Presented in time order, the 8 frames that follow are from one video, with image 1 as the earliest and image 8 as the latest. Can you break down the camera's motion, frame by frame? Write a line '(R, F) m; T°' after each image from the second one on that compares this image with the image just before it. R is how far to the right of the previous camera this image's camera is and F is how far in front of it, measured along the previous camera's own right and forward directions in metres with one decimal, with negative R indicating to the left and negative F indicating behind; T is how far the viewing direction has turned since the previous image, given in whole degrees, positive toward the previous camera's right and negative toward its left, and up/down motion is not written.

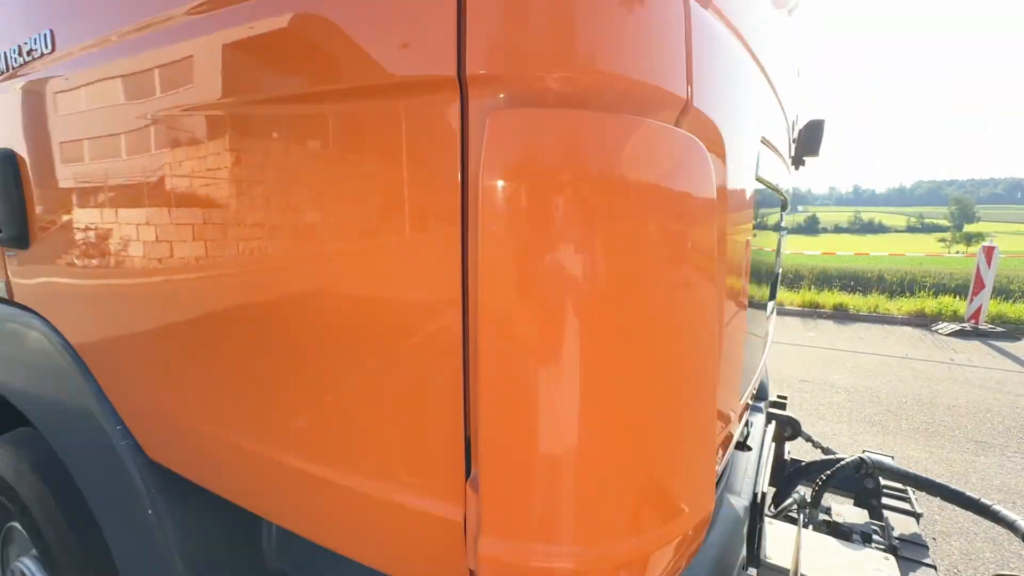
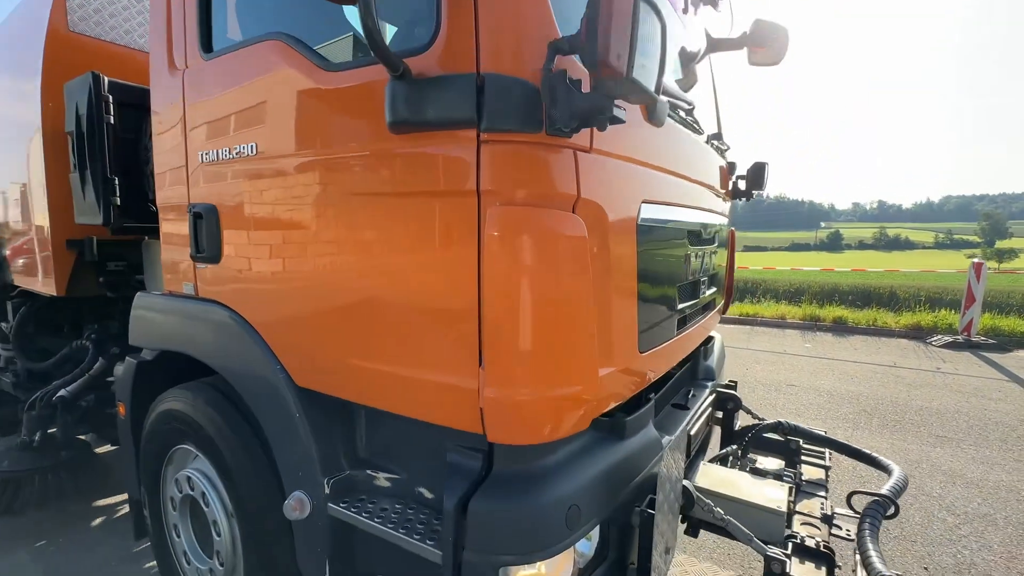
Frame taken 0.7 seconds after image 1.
(+0.1, -0.6) m; -2°
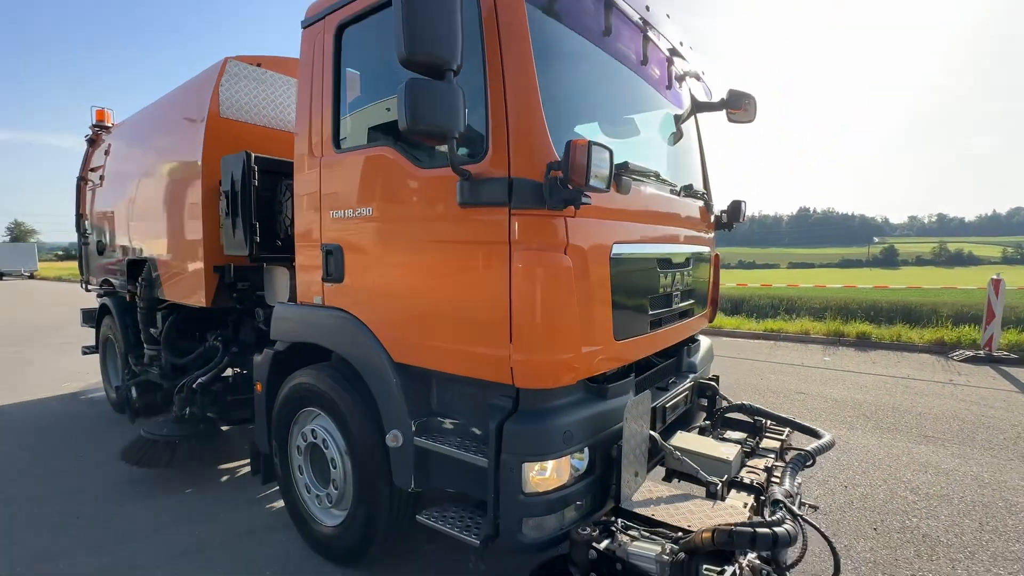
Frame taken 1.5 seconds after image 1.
(+0.1, -0.8) m; -4°
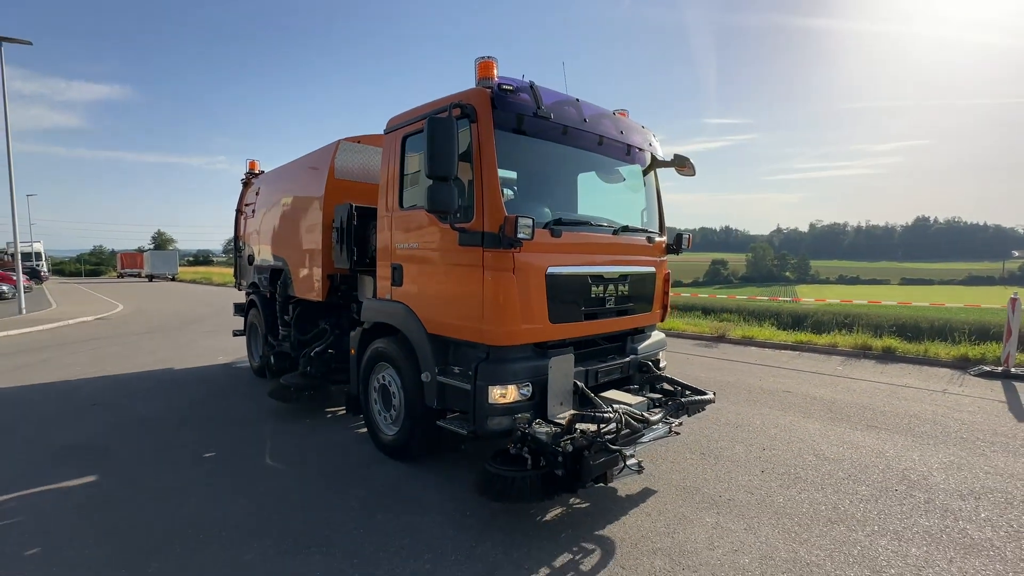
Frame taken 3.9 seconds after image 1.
(+0.8, -1.6) m; -9°
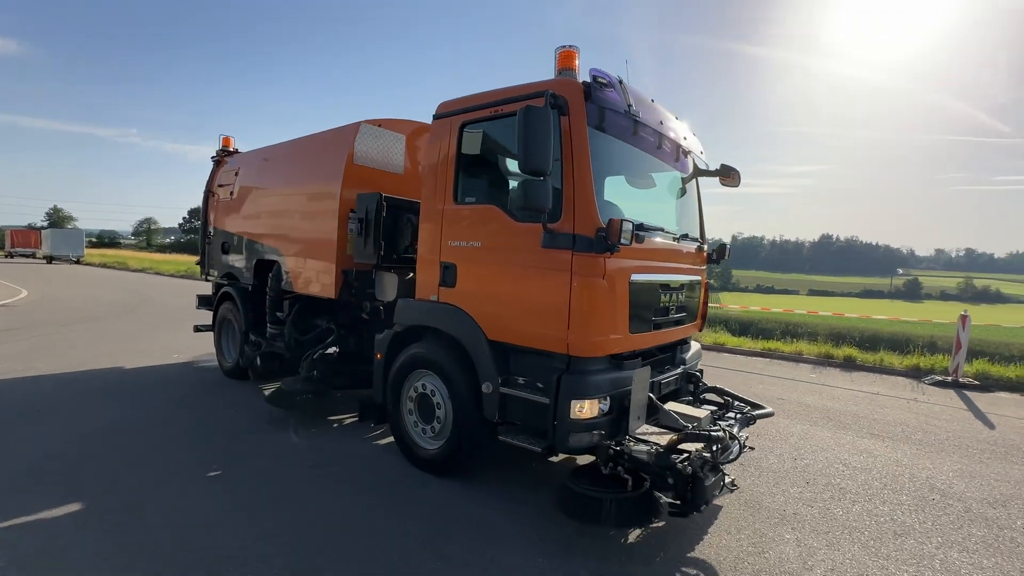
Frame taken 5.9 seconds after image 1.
(-1.0, +0.3) m; +7°
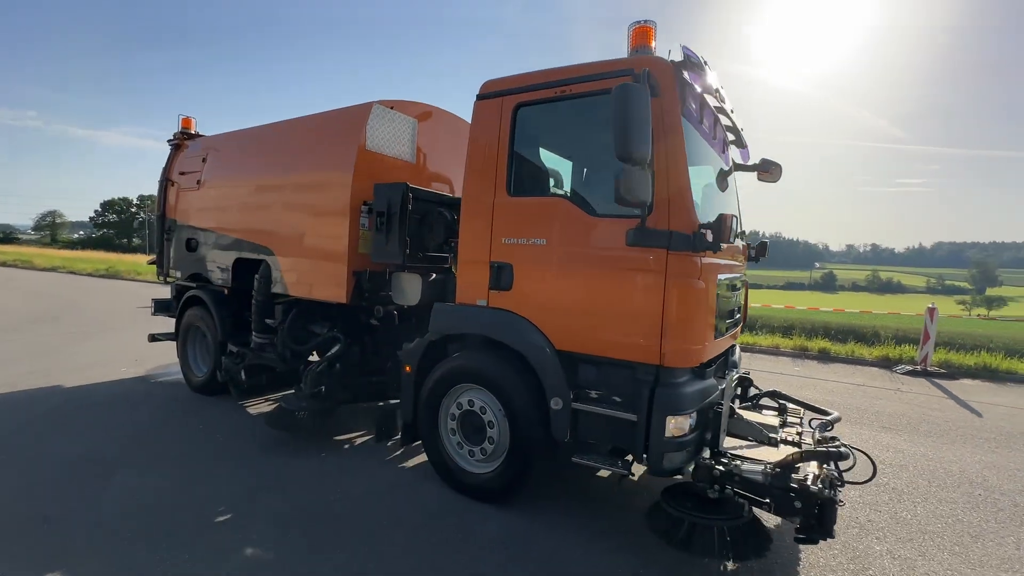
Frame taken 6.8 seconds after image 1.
(-0.8, +0.5) m; +7°
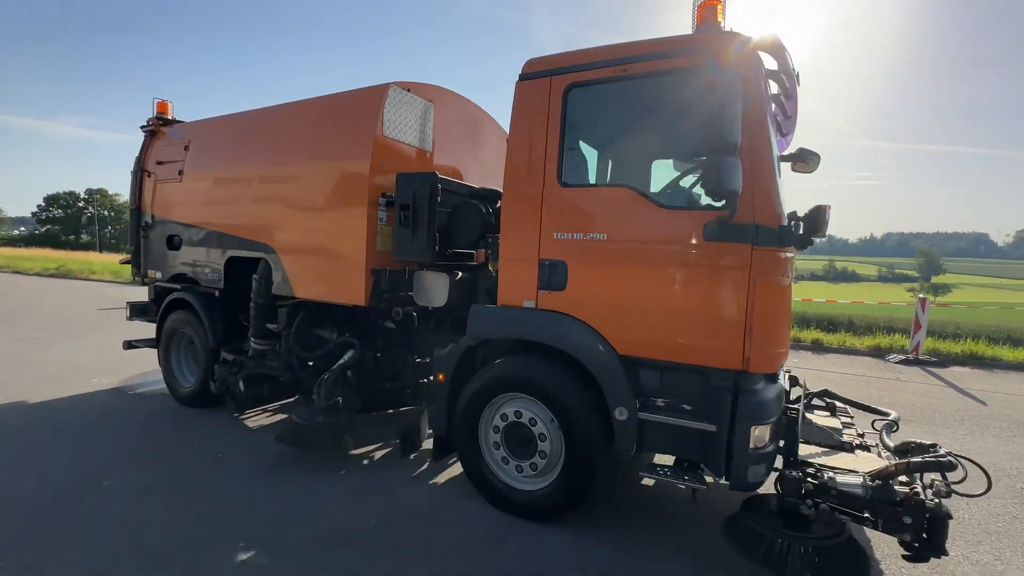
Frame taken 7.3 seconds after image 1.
(-0.5, +0.3) m; +4°
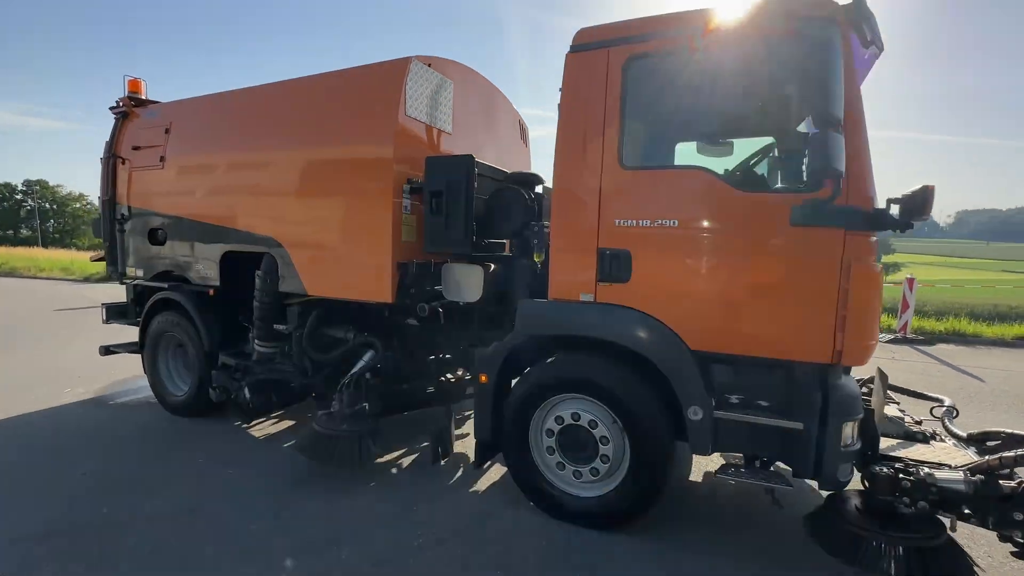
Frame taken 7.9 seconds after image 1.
(-0.5, +0.3) m; +4°
